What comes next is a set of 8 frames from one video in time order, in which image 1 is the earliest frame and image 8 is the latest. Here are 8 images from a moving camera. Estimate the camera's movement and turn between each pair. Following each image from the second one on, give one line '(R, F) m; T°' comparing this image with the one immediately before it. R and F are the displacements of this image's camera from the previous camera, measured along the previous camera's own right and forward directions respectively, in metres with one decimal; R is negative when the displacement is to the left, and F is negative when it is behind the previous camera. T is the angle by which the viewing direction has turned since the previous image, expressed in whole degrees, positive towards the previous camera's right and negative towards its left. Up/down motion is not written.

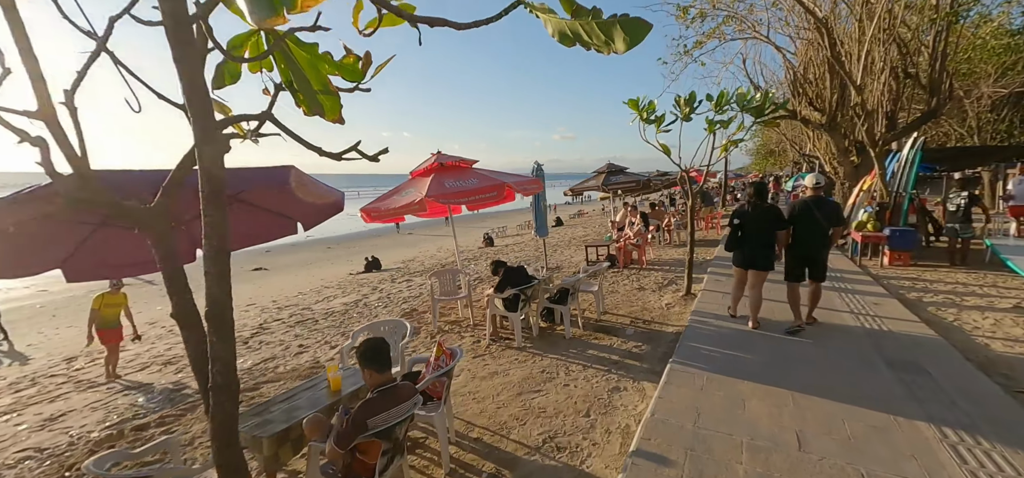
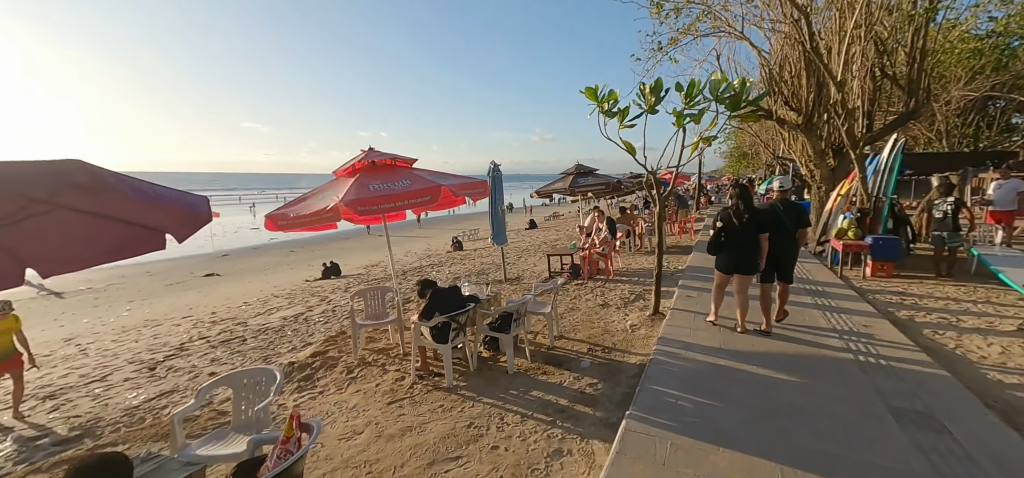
(+0.6, +0.9) m; +3°
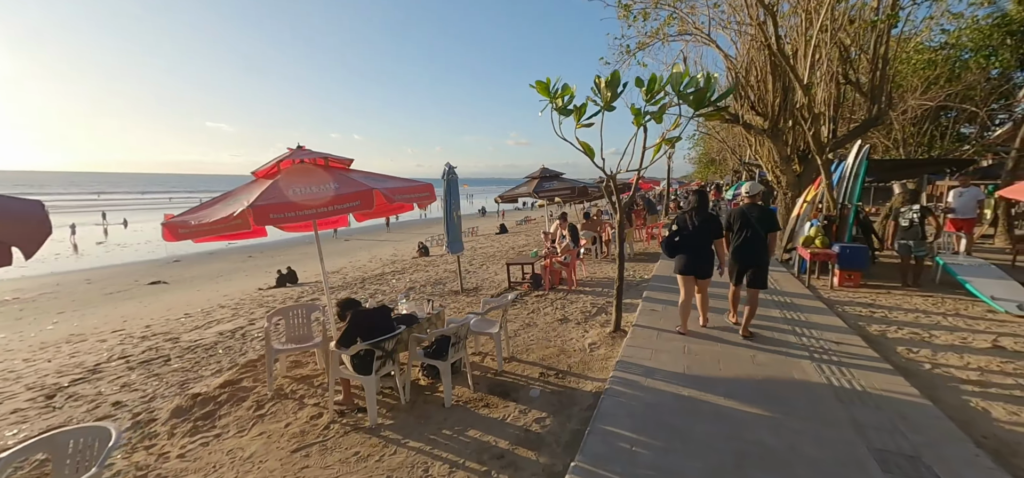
(+0.4, +0.6) m; +3°
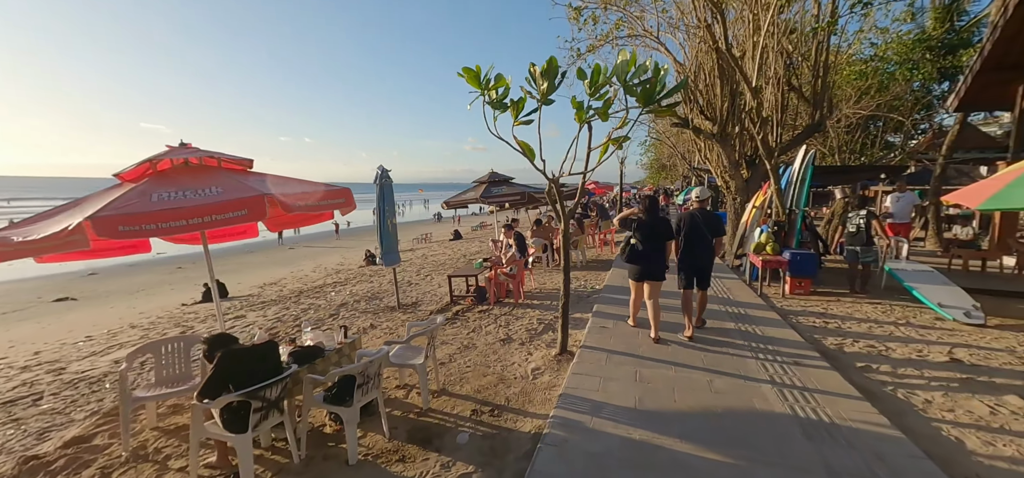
(+0.4, +0.6) m; +6°
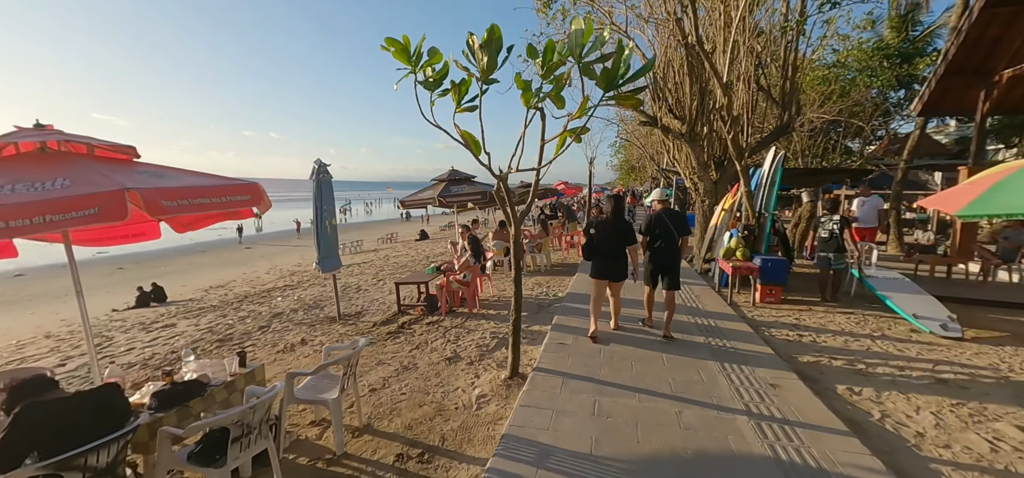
(+0.3, +0.6) m; +4°
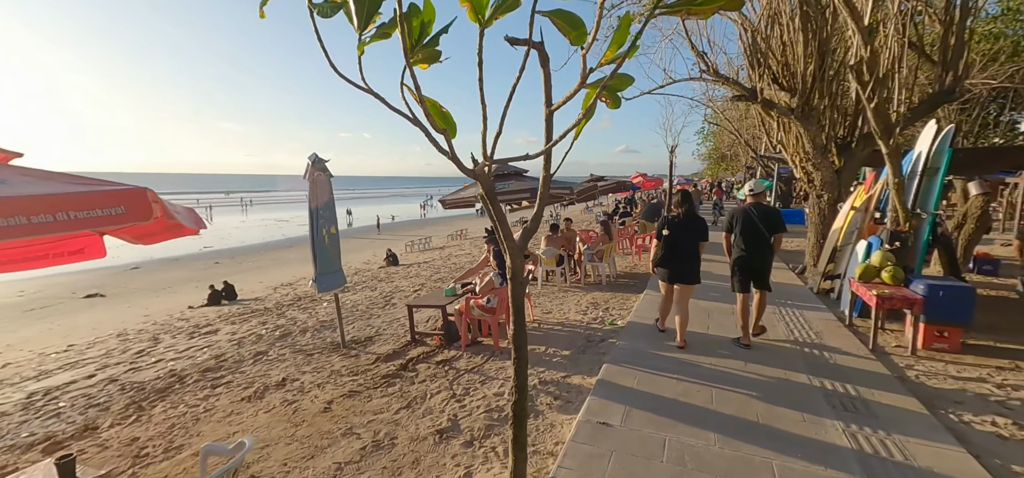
(+0.3, +1.3) m; -10°
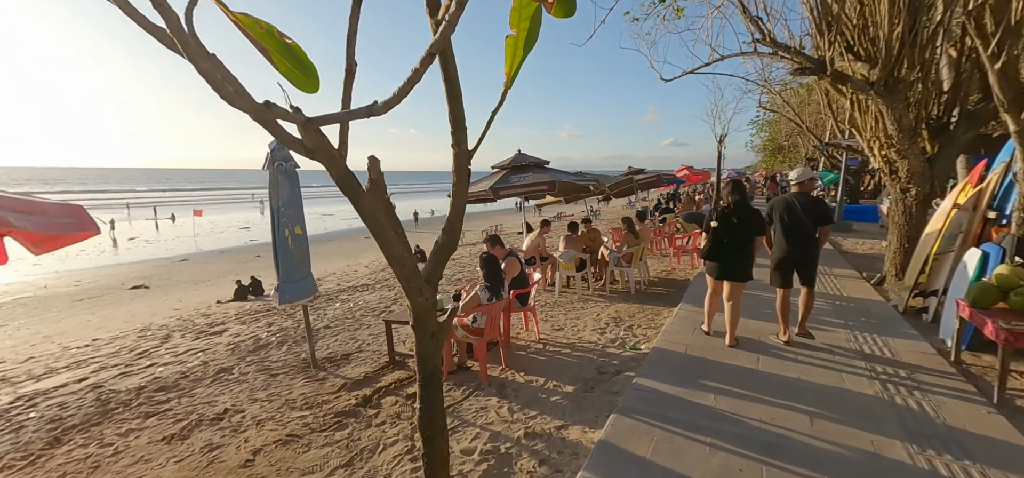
(+0.4, +0.8) m; -6°
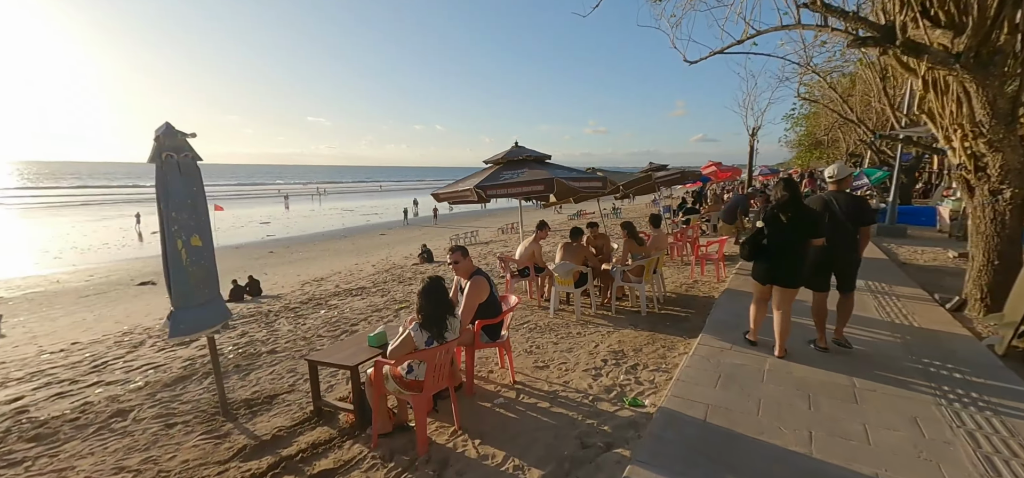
(+0.5, +1.0) m; -3°
